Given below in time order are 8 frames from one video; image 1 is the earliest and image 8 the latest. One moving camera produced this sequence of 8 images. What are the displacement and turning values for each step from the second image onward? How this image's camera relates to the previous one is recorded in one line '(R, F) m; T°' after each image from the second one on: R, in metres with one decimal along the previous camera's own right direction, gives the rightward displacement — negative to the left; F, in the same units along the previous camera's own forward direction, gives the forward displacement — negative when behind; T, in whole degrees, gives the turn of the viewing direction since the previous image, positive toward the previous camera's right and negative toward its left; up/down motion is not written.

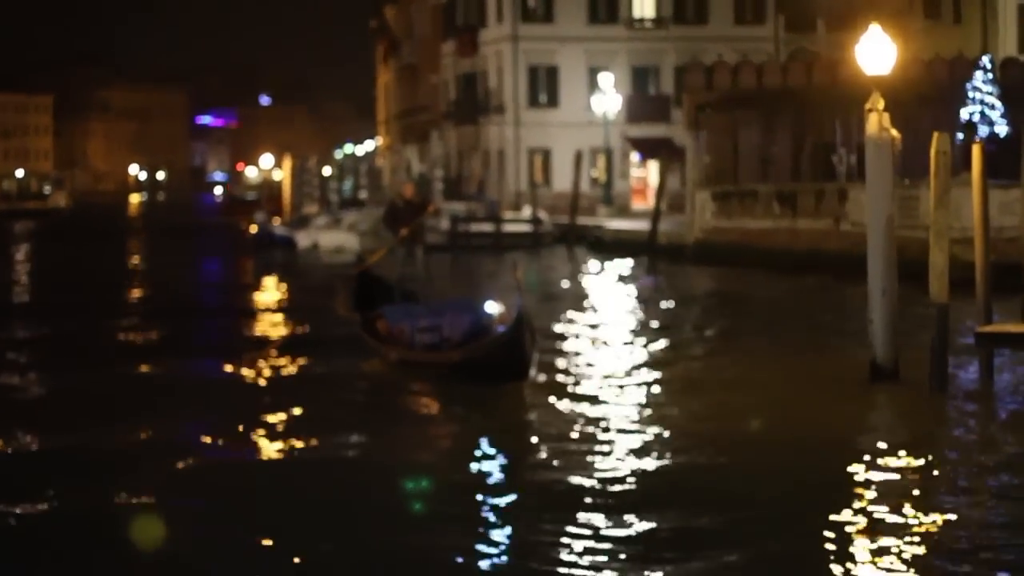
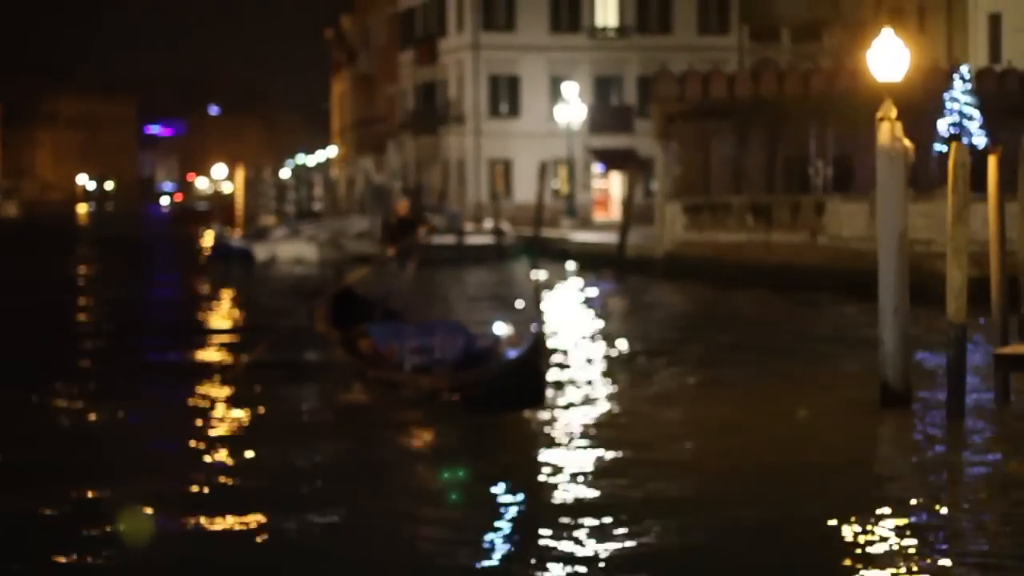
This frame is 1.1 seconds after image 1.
(-0.3, +1.0) m; +2°
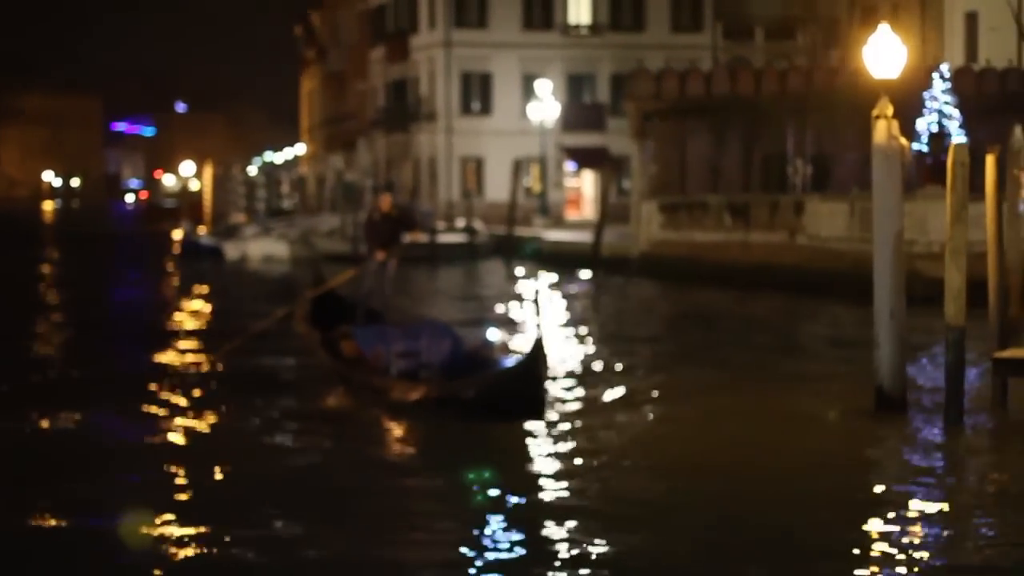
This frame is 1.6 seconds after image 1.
(-0.1, +0.4) m; +1°
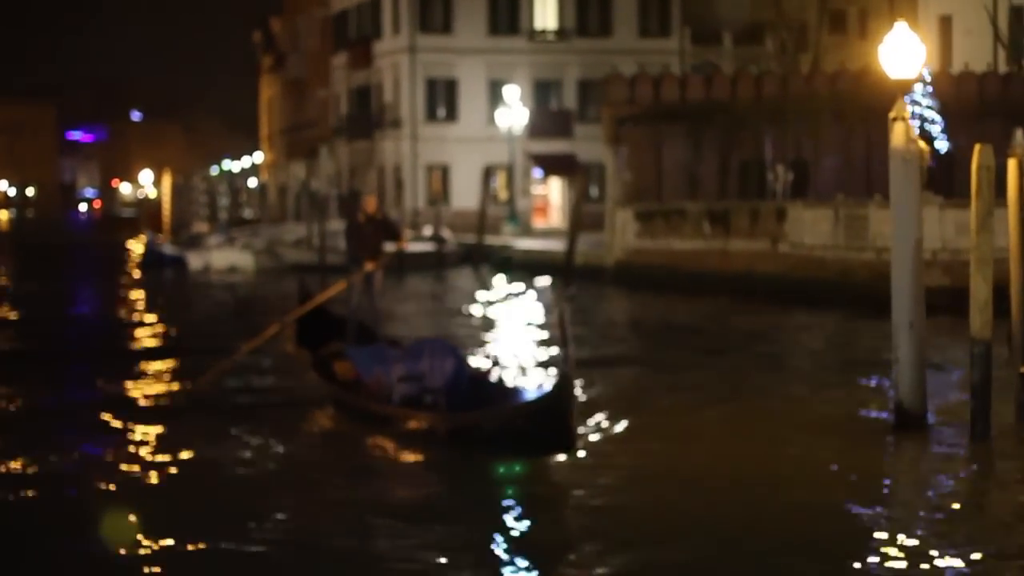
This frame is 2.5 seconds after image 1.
(-0.3, +0.8) m; +1°
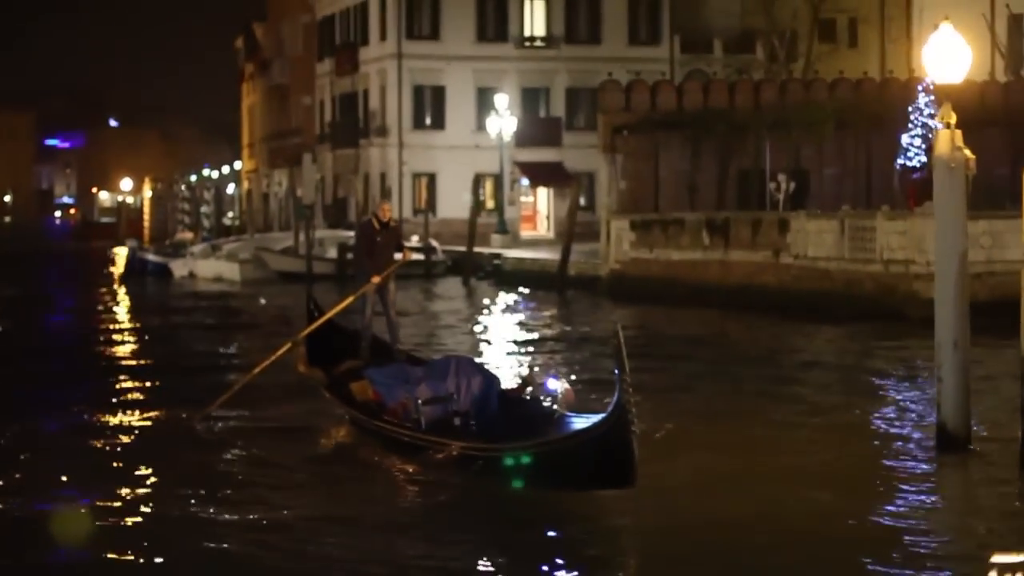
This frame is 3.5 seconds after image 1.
(-0.3, +0.7) m; +1°
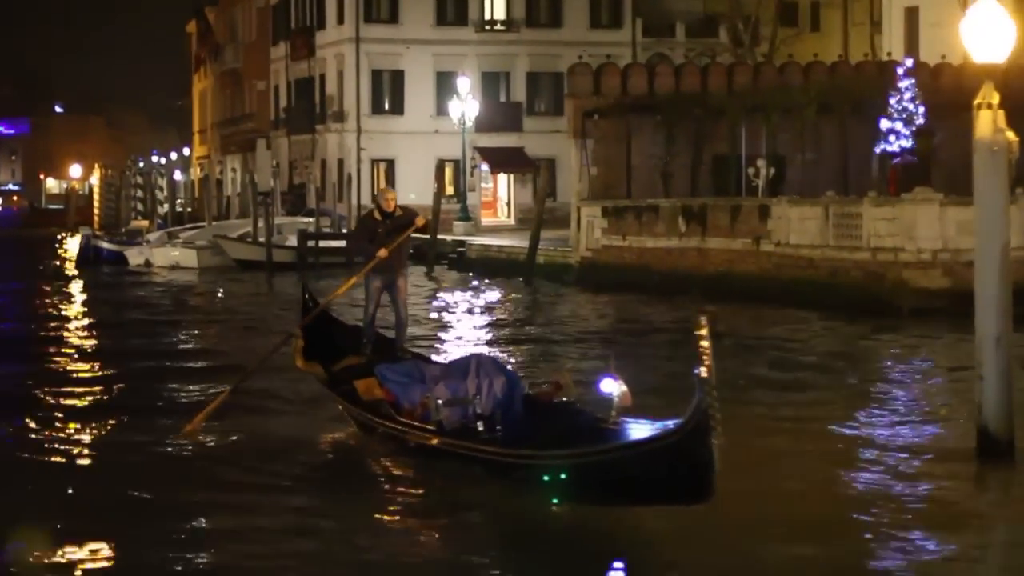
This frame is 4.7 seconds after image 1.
(-0.4, +0.9) m; +2°
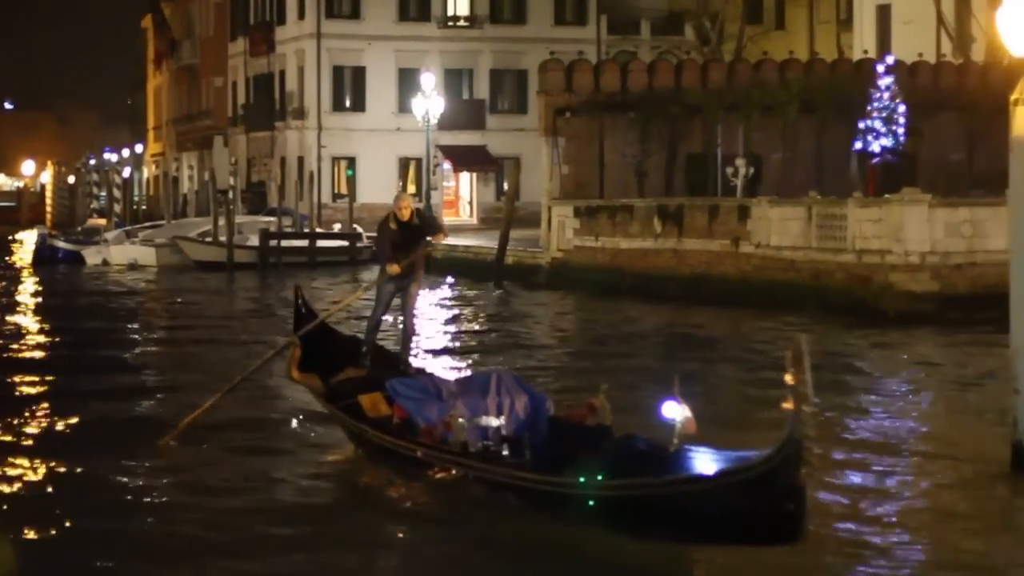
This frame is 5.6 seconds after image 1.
(-0.3, +0.7) m; +2°
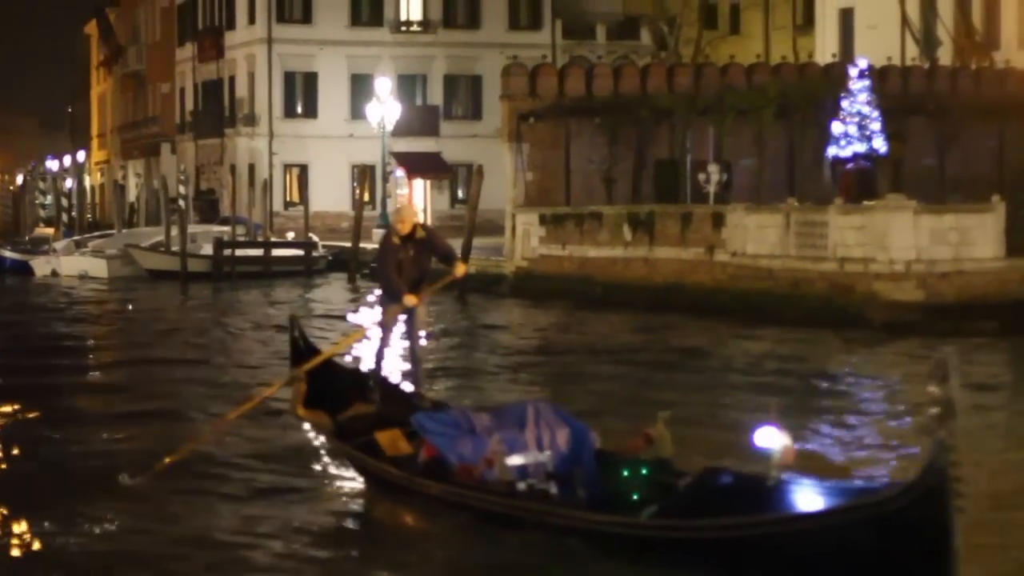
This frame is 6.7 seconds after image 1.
(-0.4, +0.8) m; +2°
